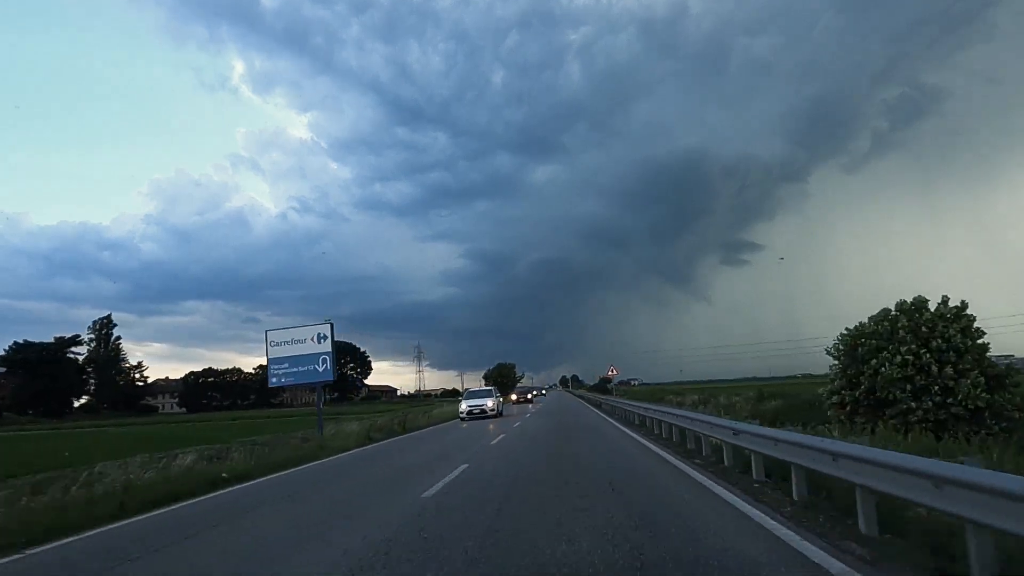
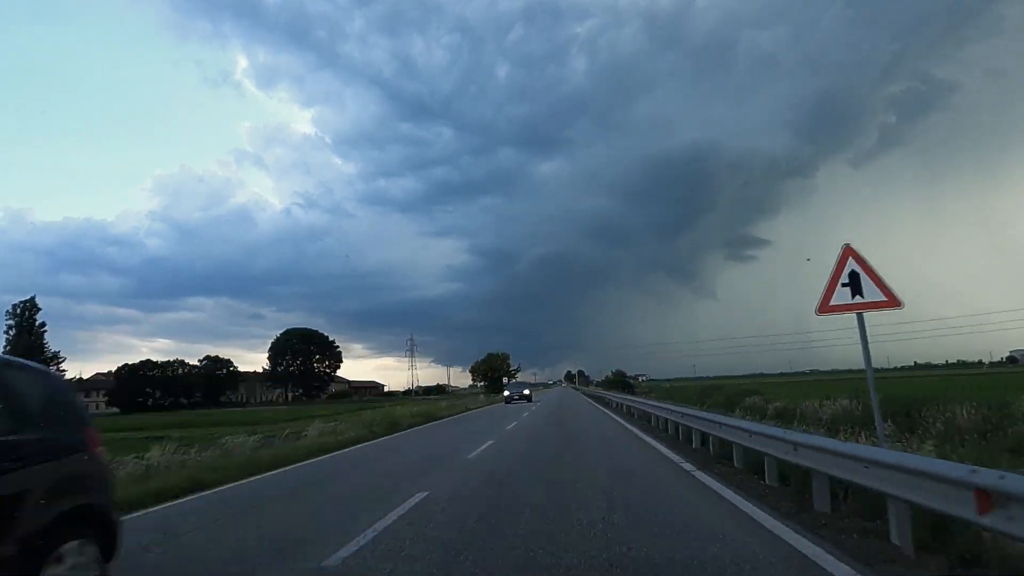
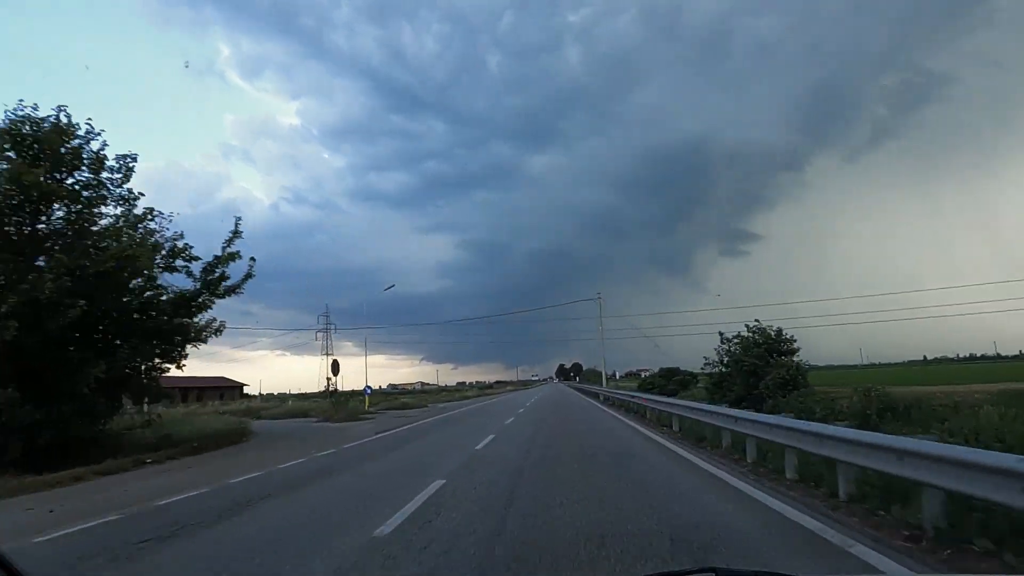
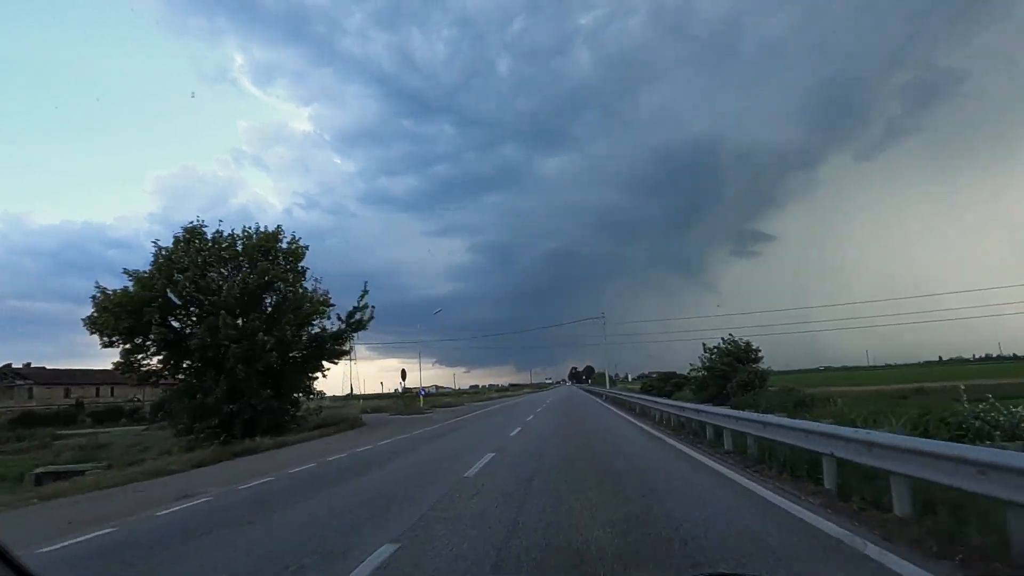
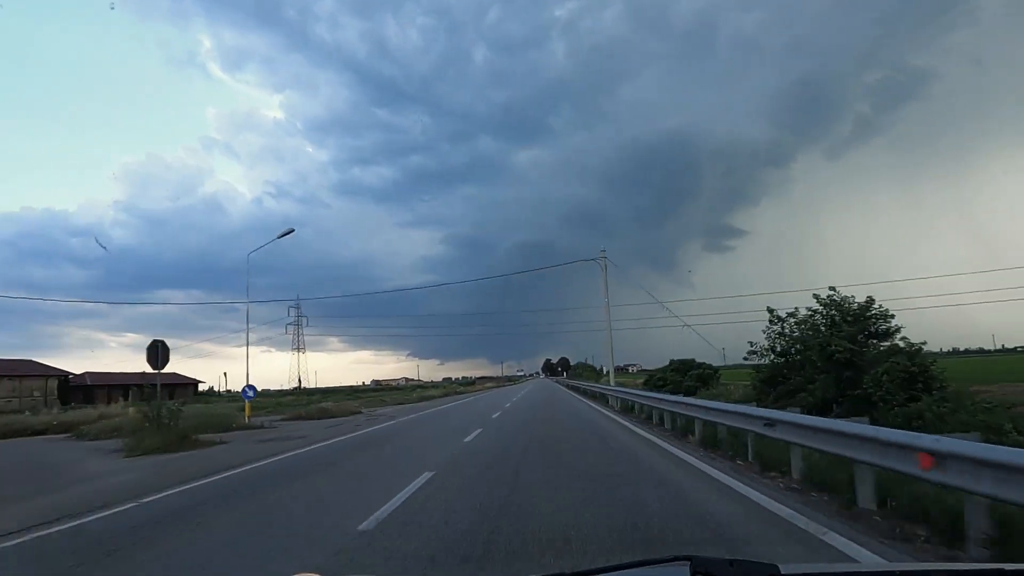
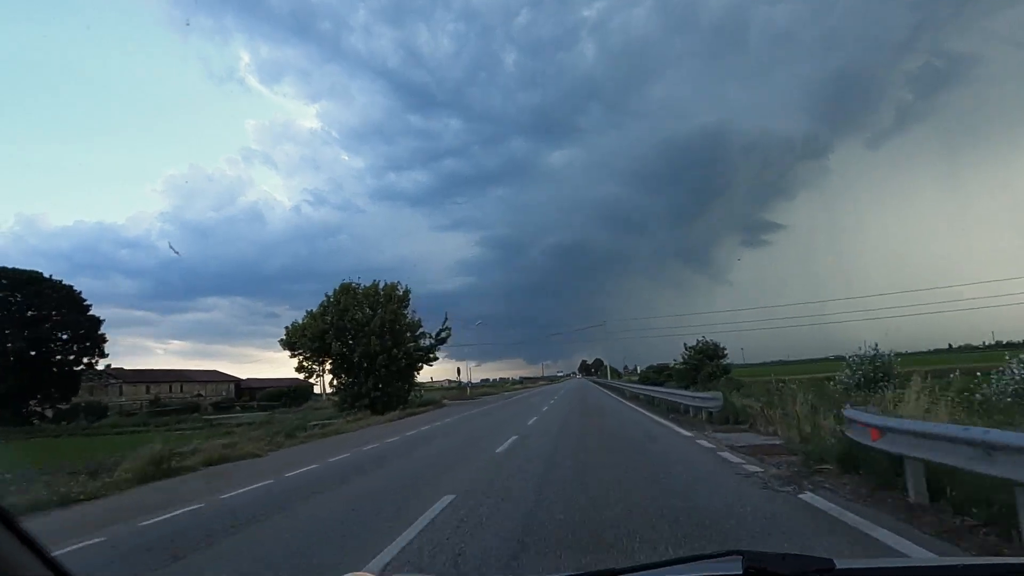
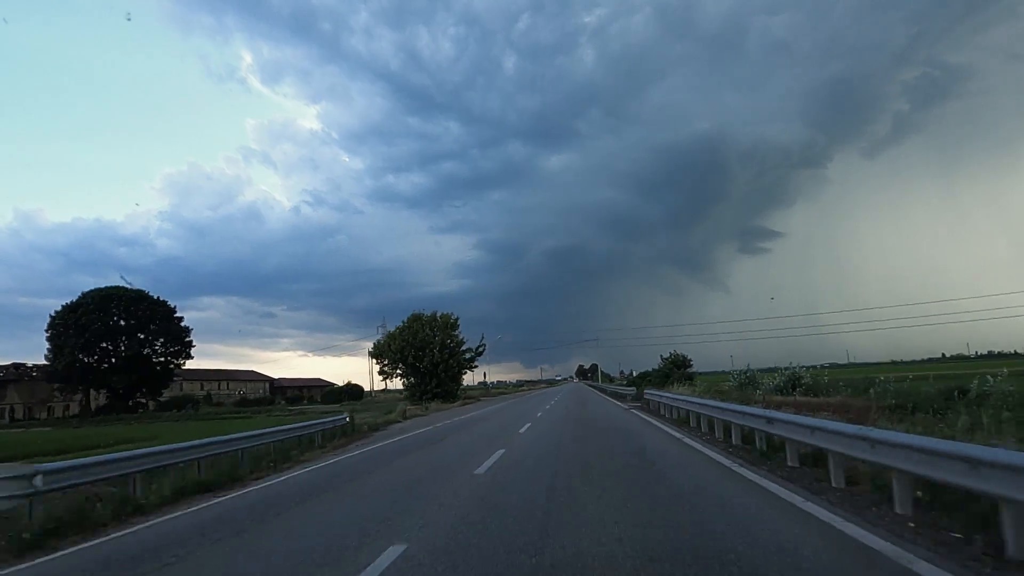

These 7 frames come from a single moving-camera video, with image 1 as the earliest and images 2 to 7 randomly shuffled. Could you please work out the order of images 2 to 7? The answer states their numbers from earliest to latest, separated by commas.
2, 7, 6, 4, 3, 5
